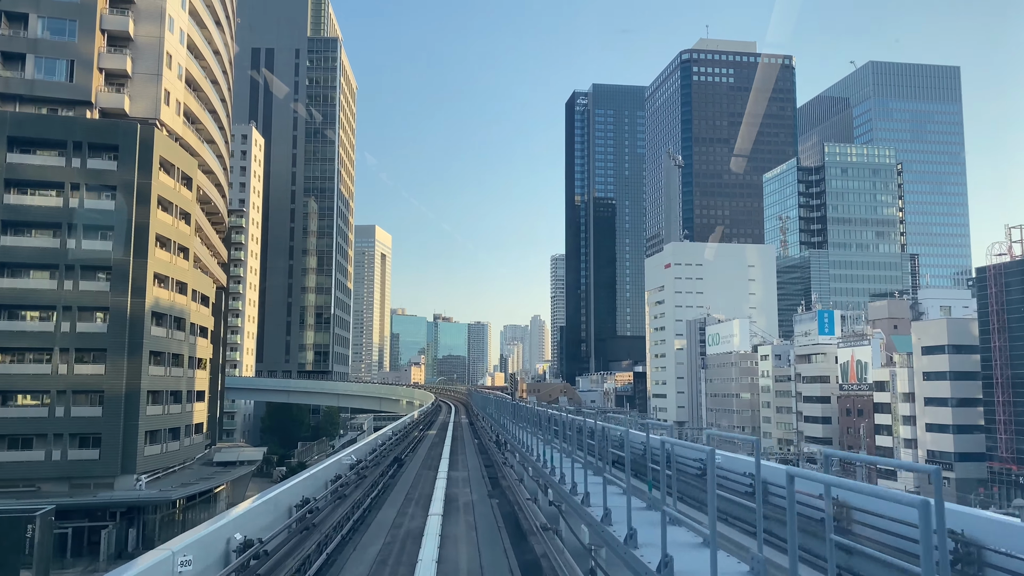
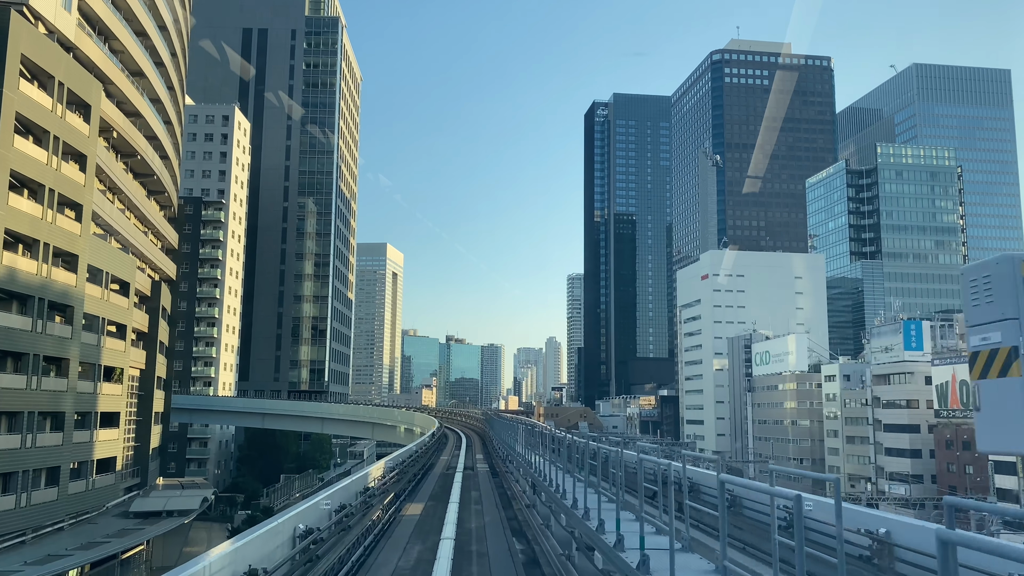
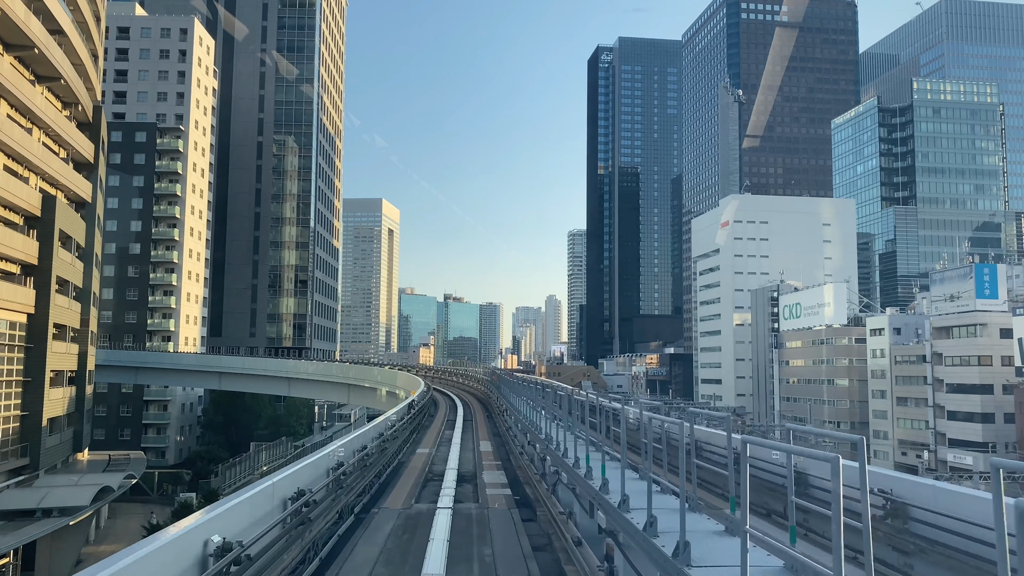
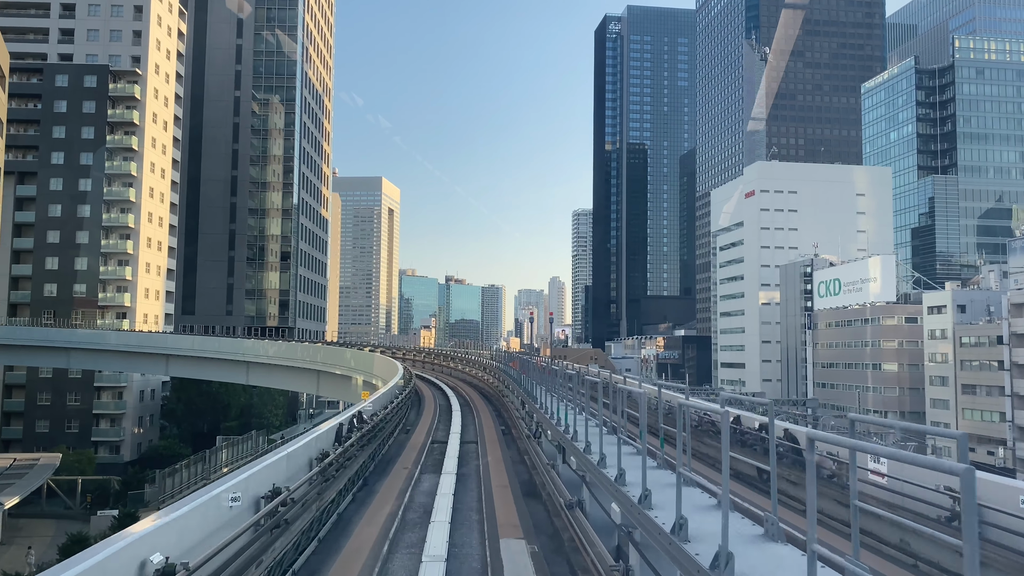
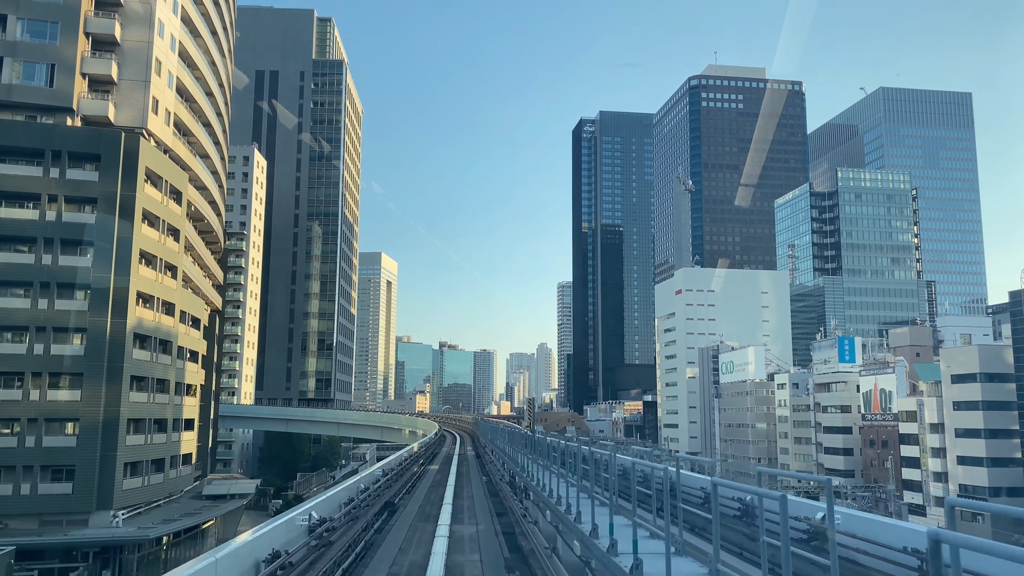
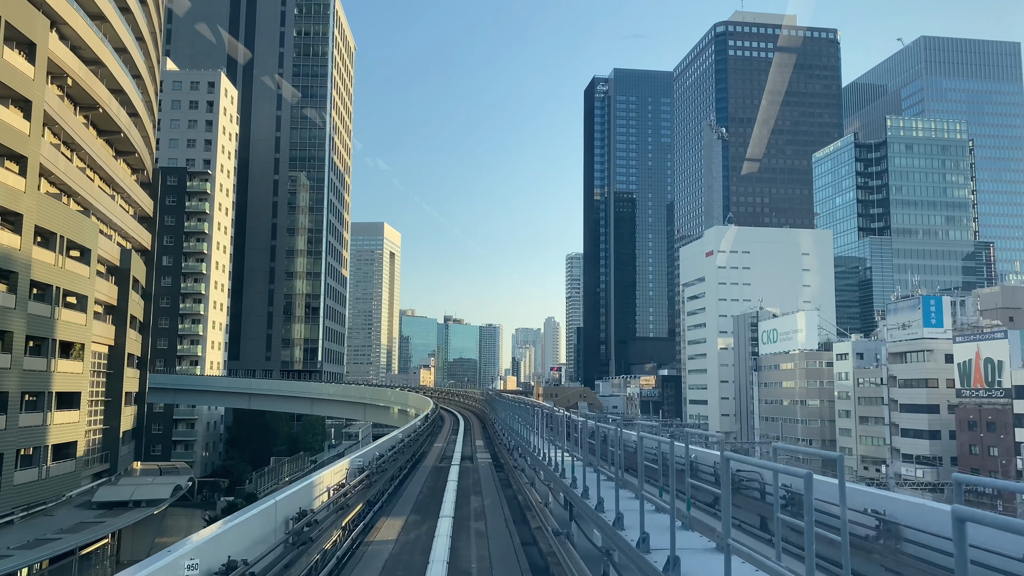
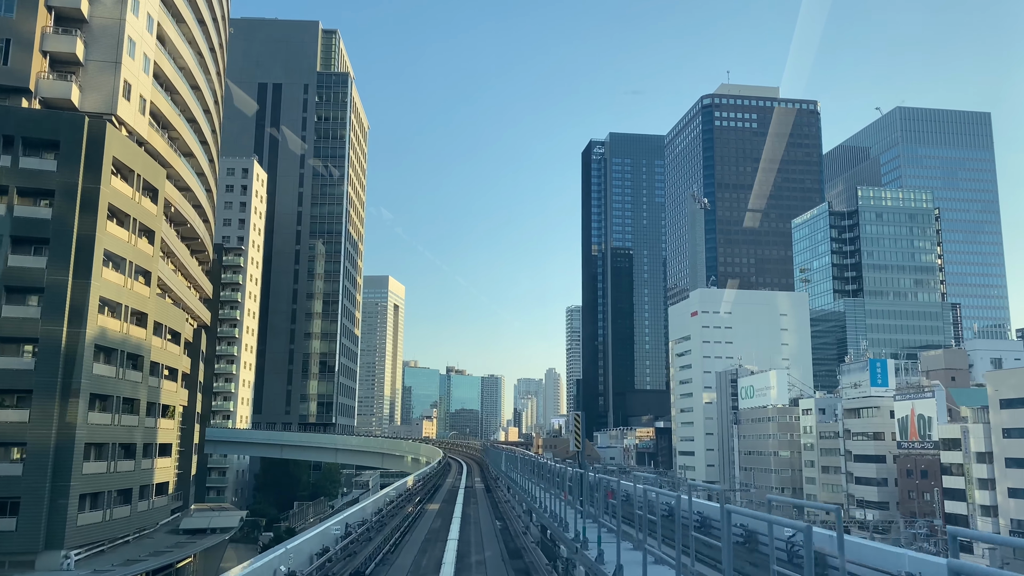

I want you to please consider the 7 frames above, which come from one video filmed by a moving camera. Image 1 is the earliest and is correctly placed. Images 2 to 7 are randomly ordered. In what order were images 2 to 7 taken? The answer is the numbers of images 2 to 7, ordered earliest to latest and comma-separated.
5, 7, 2, 6, 3, 4
